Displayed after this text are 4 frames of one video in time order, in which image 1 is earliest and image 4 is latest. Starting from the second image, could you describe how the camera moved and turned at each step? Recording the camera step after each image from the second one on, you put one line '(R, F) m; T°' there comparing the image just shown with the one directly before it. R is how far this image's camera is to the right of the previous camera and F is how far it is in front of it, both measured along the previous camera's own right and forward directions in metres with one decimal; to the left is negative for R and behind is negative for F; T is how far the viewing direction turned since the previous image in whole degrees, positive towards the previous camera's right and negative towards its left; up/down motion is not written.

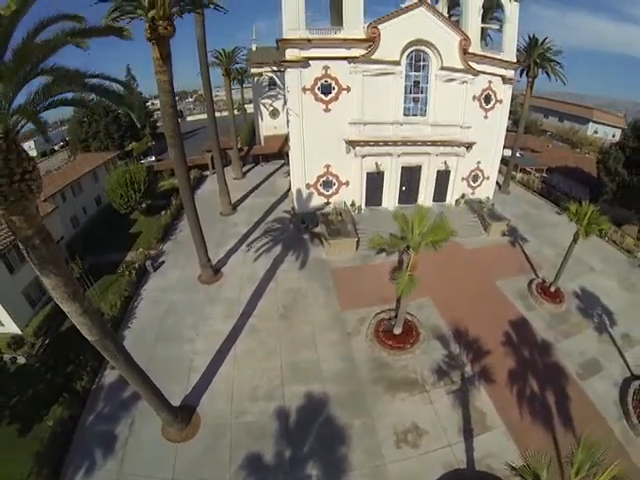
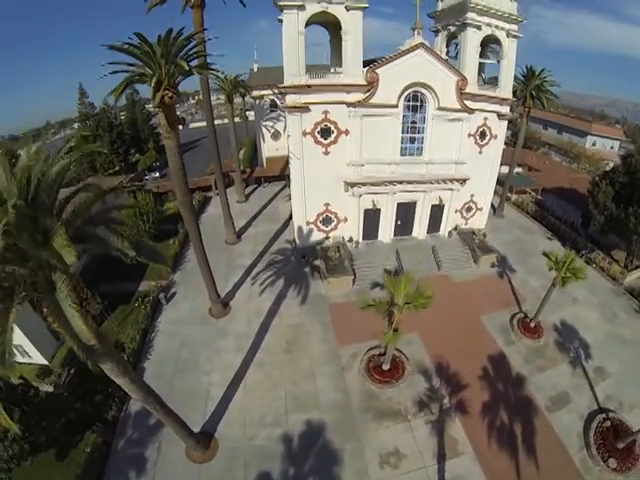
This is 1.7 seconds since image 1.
(-0.1, -2.1) m; 0°
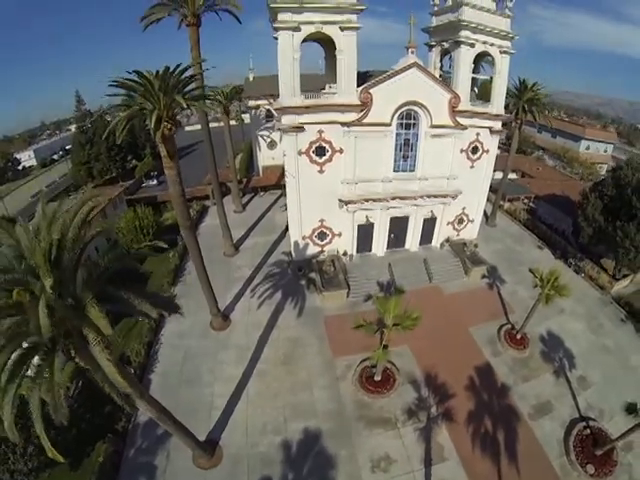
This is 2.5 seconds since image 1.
(-0.1, -1.0) m; +1°
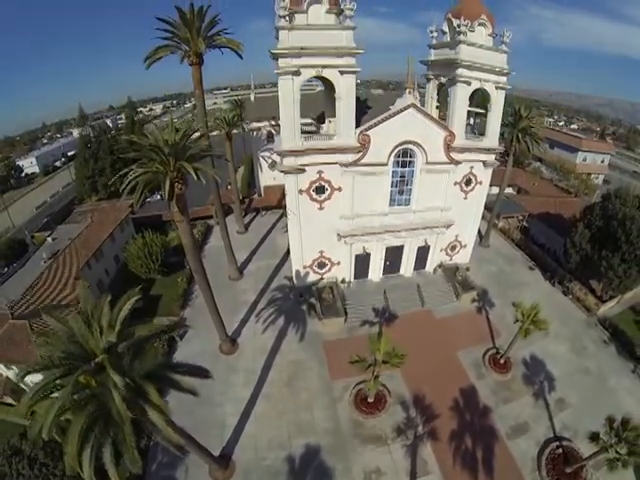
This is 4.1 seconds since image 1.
(-0.2, -2.3) m; 0°
